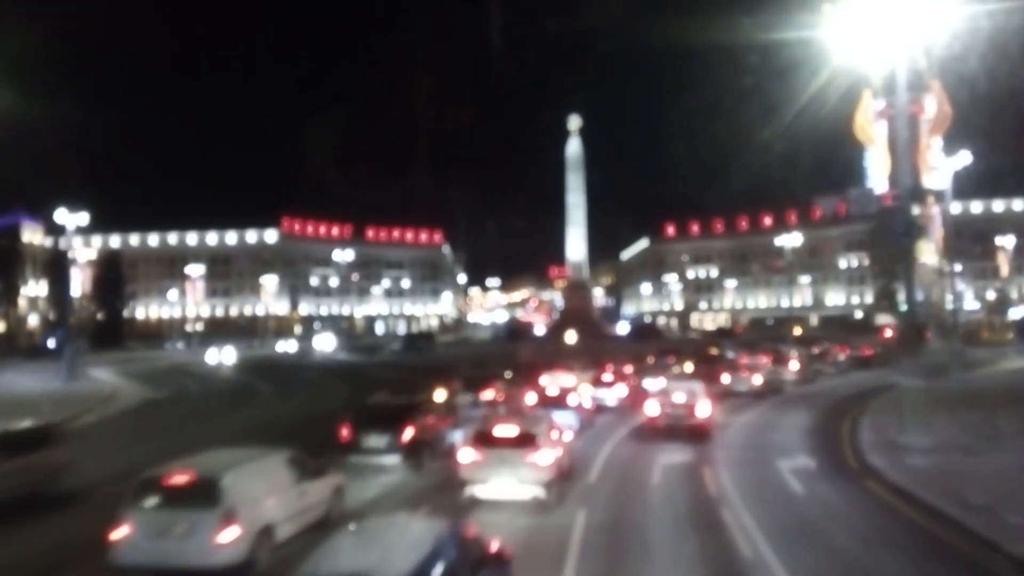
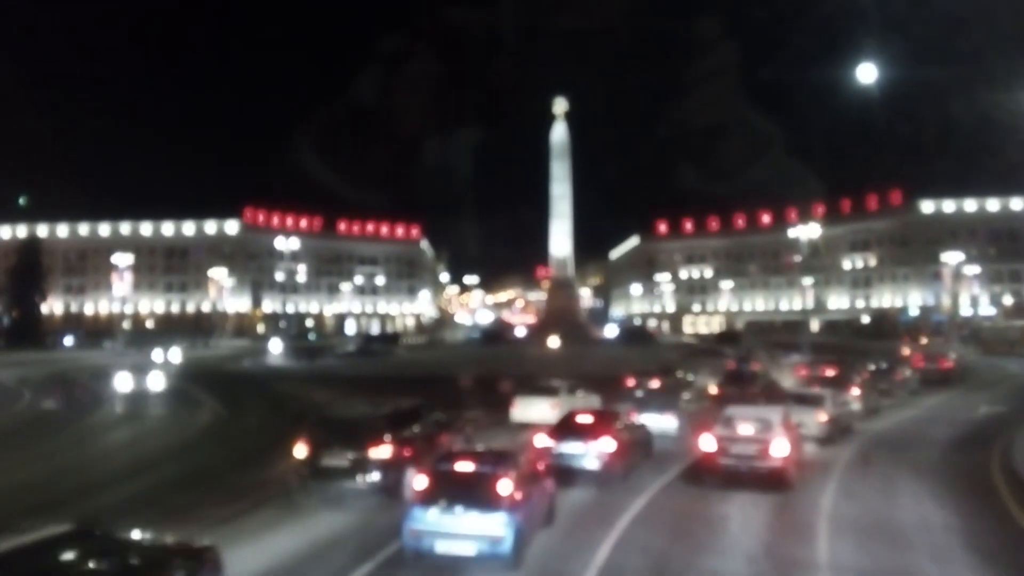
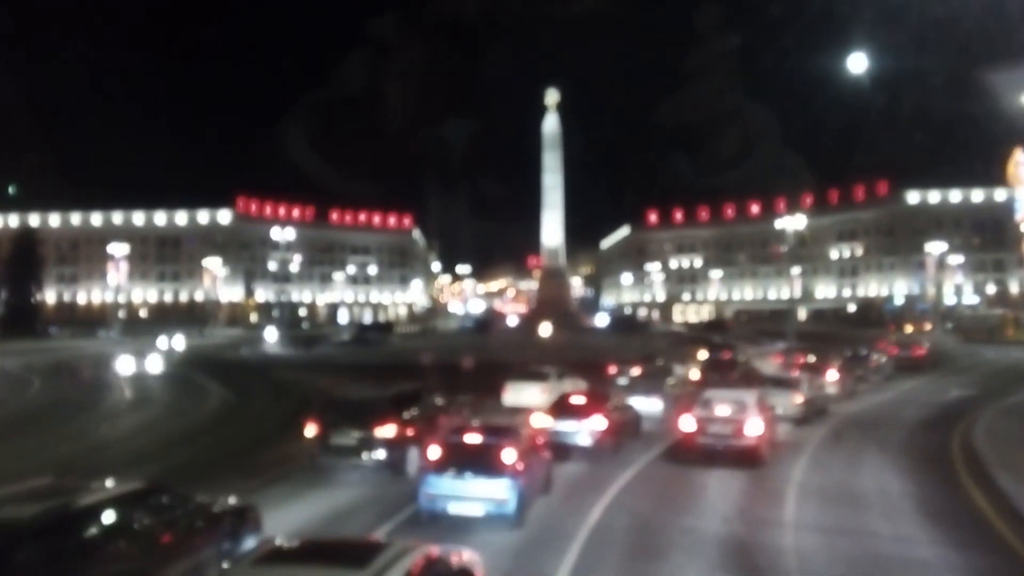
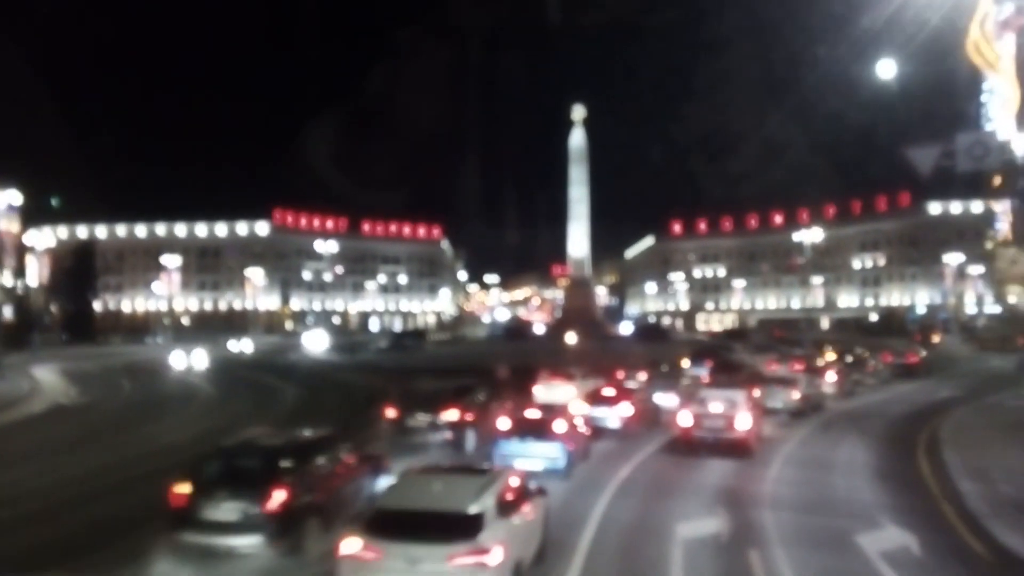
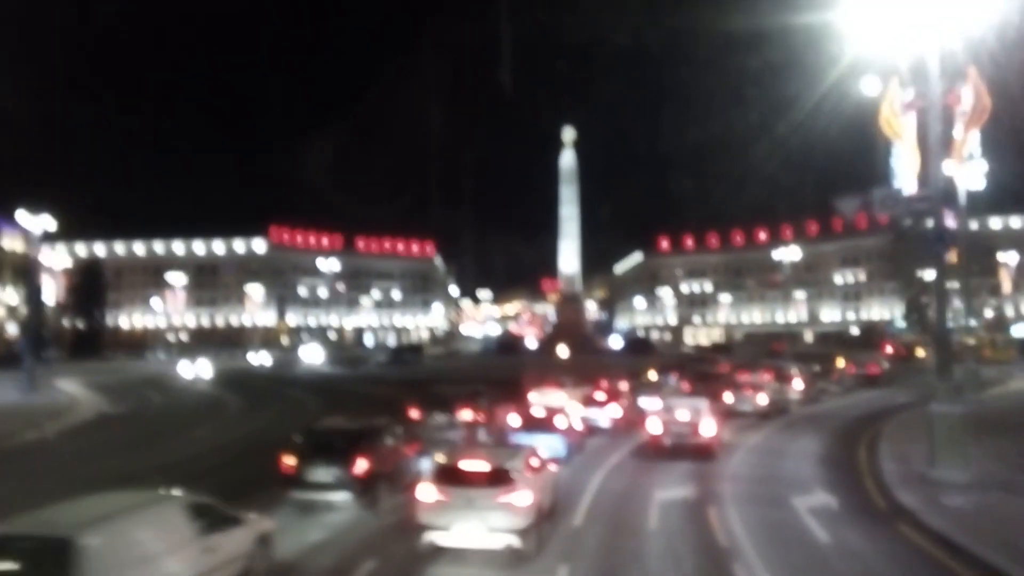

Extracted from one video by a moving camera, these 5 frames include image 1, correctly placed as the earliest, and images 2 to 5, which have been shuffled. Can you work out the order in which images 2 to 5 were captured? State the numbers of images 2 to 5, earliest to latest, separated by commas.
5, 4, 3, 2
